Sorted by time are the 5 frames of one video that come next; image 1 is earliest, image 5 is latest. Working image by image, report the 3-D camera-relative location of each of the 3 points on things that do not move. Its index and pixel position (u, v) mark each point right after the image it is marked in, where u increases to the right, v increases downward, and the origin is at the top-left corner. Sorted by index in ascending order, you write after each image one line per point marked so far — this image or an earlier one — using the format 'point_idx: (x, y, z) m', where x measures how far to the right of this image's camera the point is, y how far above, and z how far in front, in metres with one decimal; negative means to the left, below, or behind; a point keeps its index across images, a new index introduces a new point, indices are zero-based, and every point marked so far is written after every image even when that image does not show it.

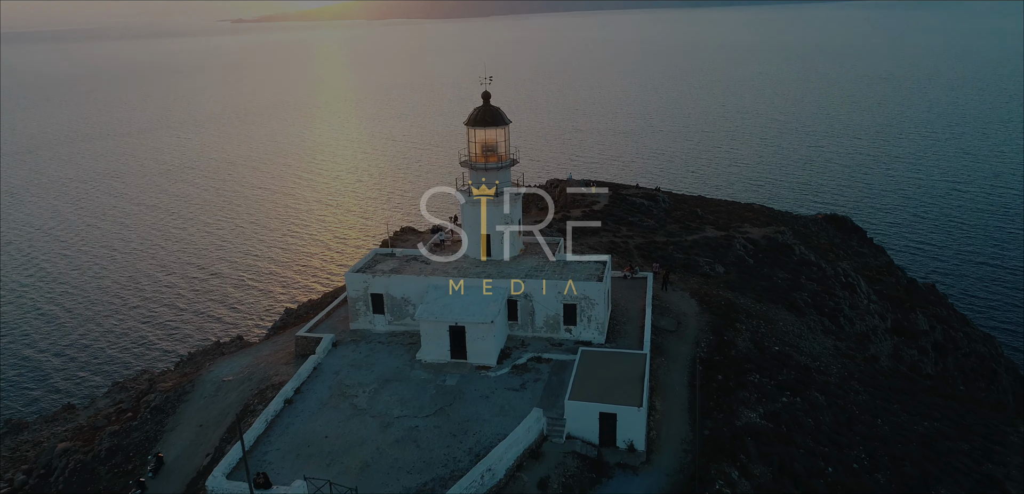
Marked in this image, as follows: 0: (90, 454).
0: (-11.4, -5.6, +19.3) m
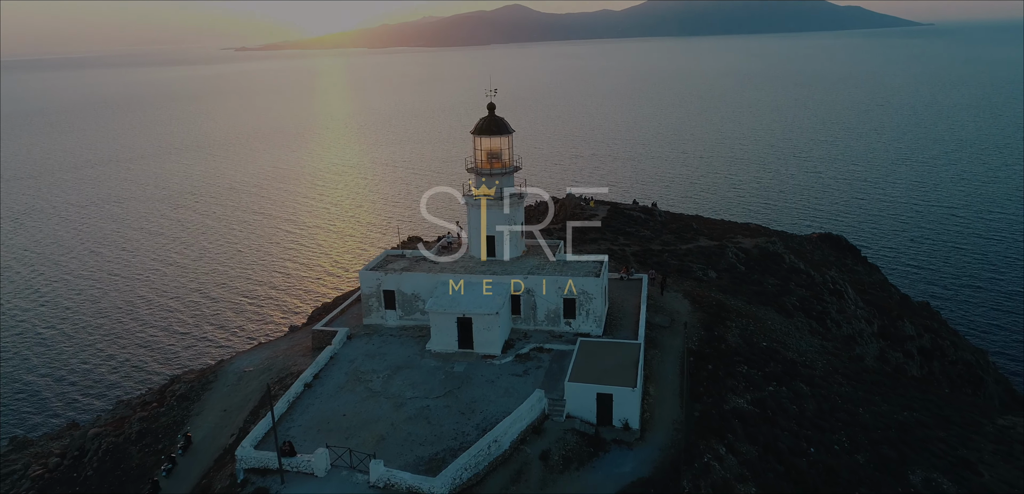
0: (-11.3, -5.5, +20.6) m
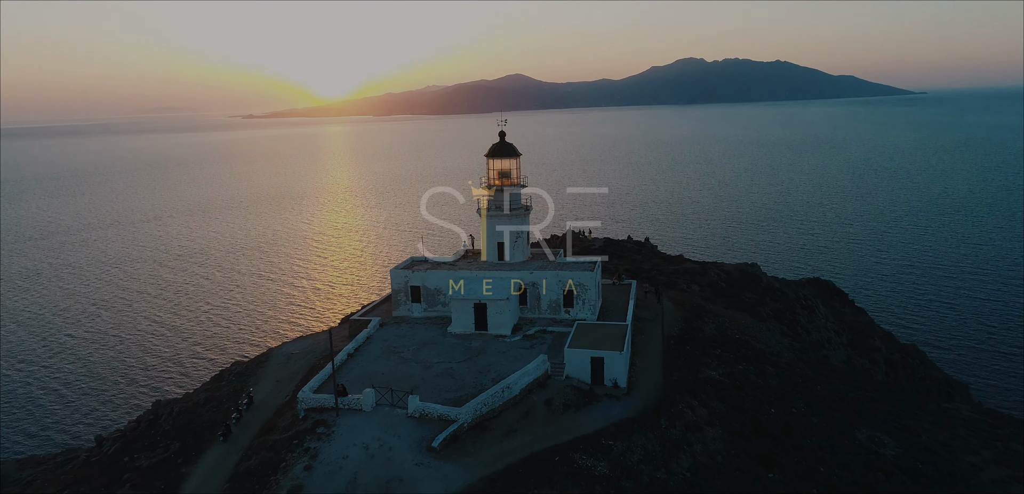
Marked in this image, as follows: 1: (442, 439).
0: (-11.0, -5.3, +24.3) m
1: (-1.8, -4.9, +18.1) m
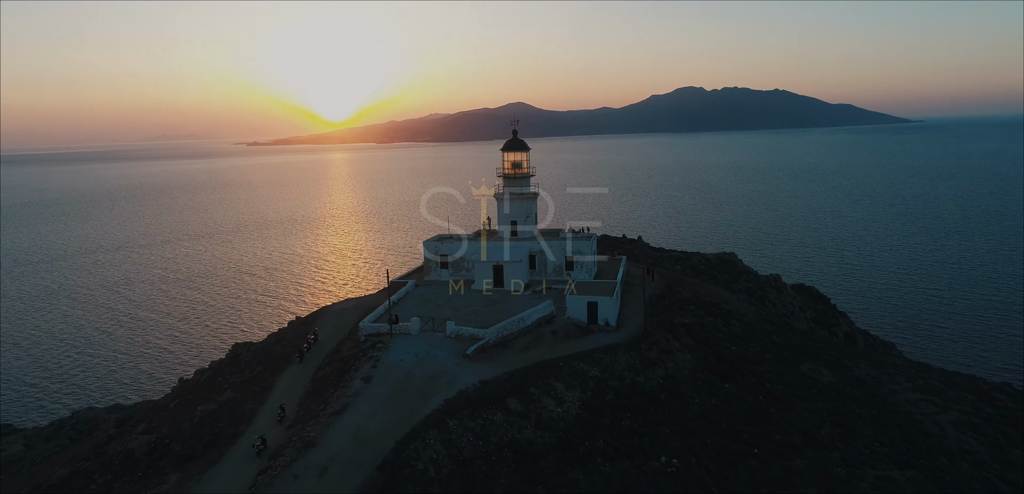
0: (-10.5, -4.1, +30.0) m
1: (-1.3, -3.5, +23.8) m
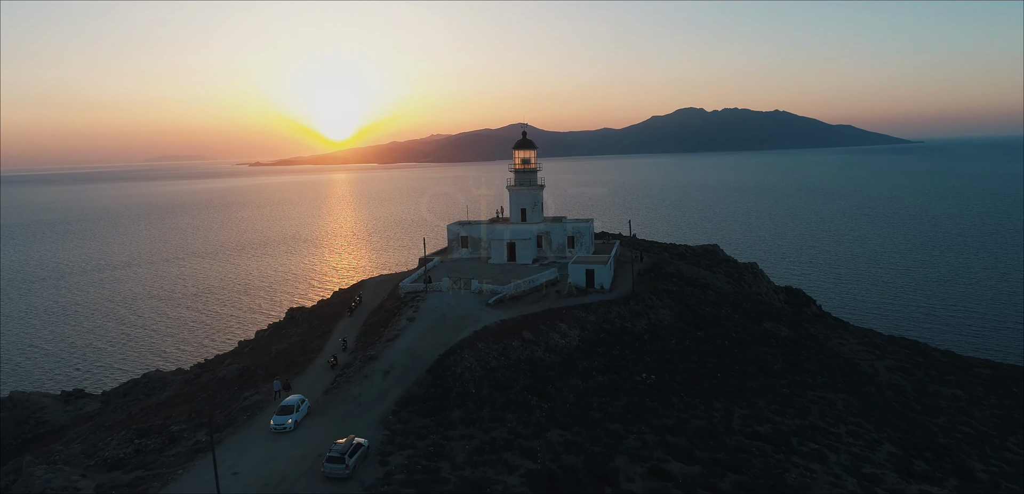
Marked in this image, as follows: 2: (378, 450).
0: (-10.0, -3.1, +35.8) m
1: (-0.8, -2.3, +29.6) m
2: (-3.6, -5.4, +18.9) m
